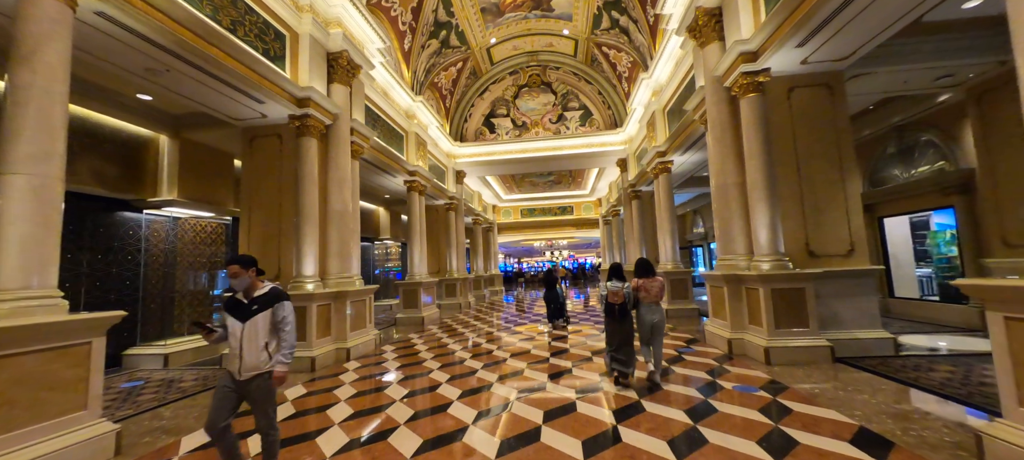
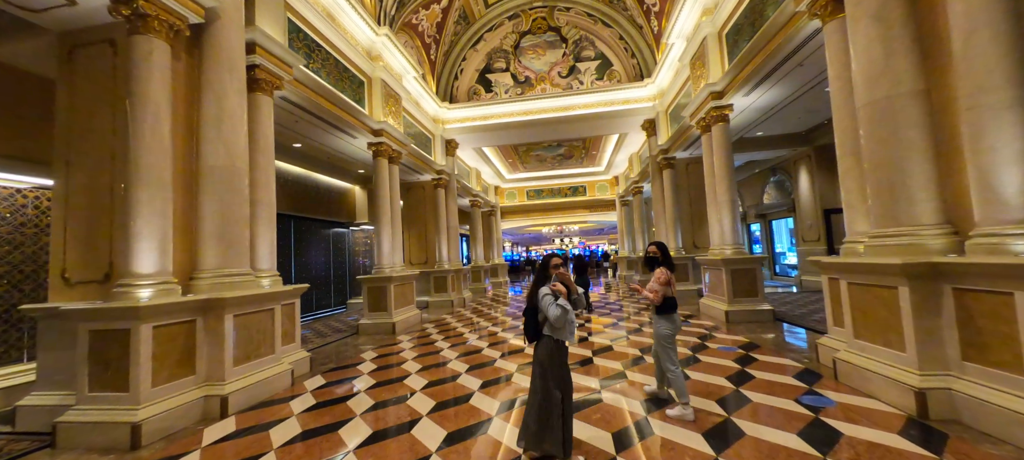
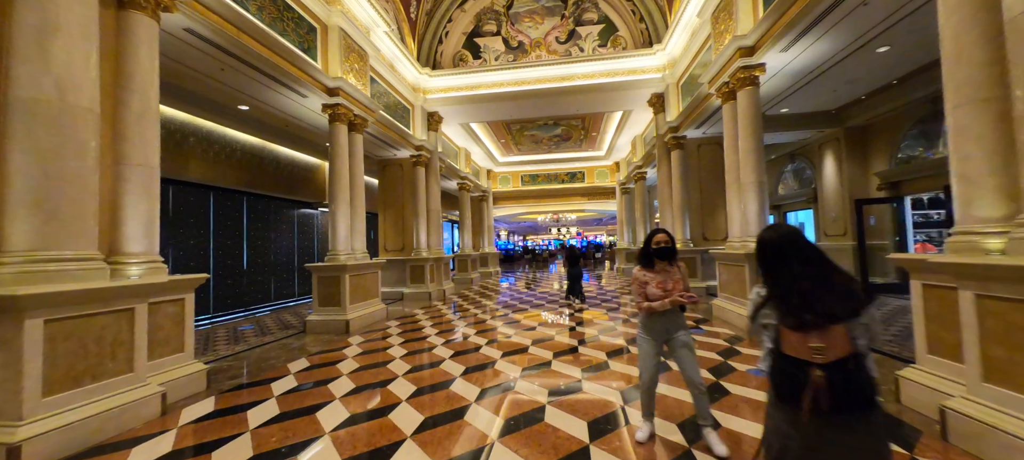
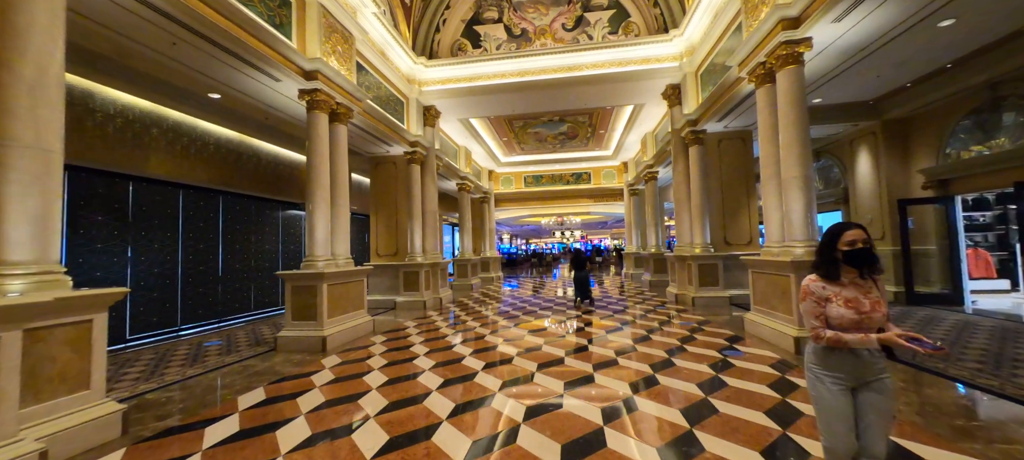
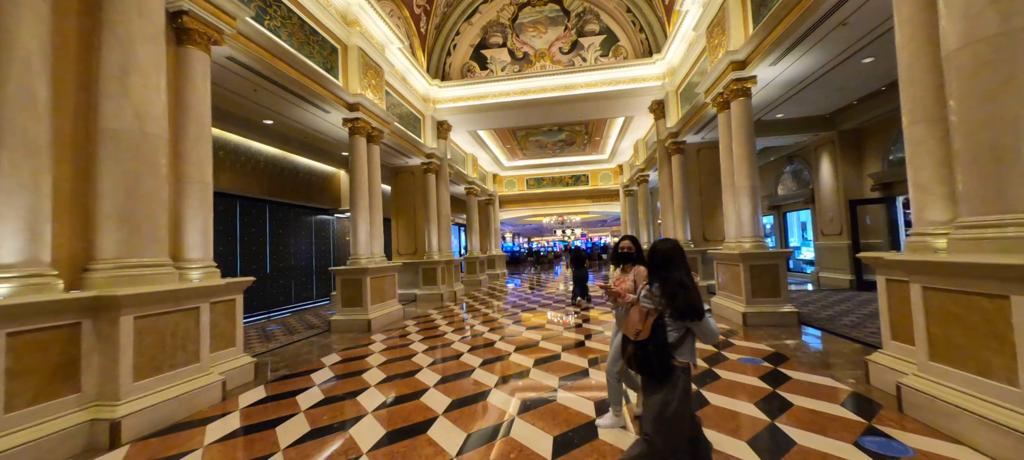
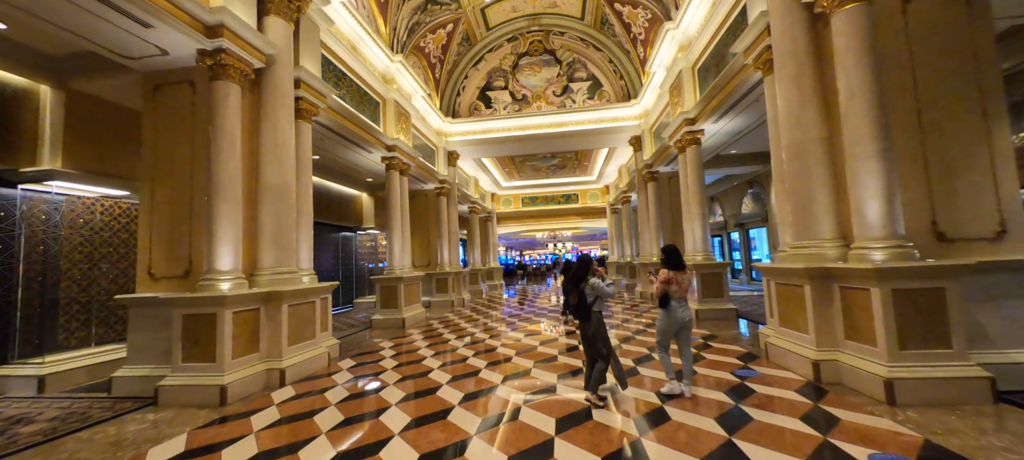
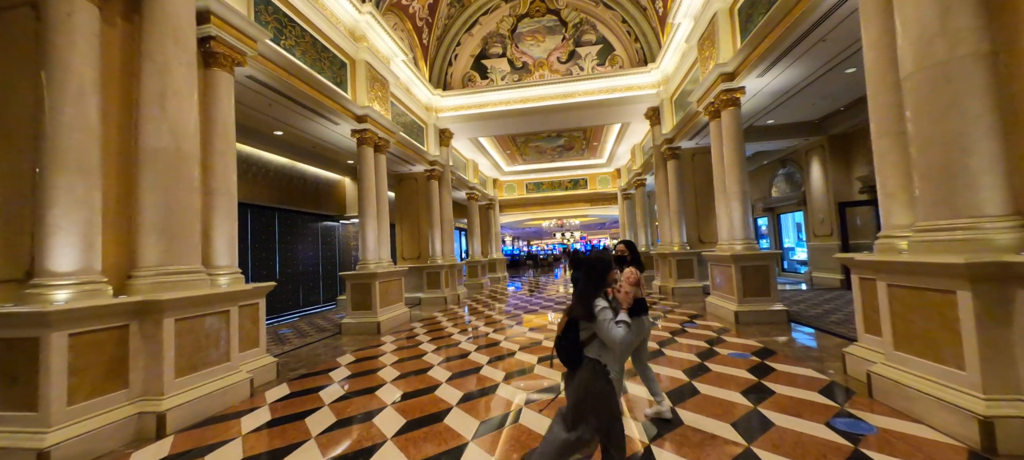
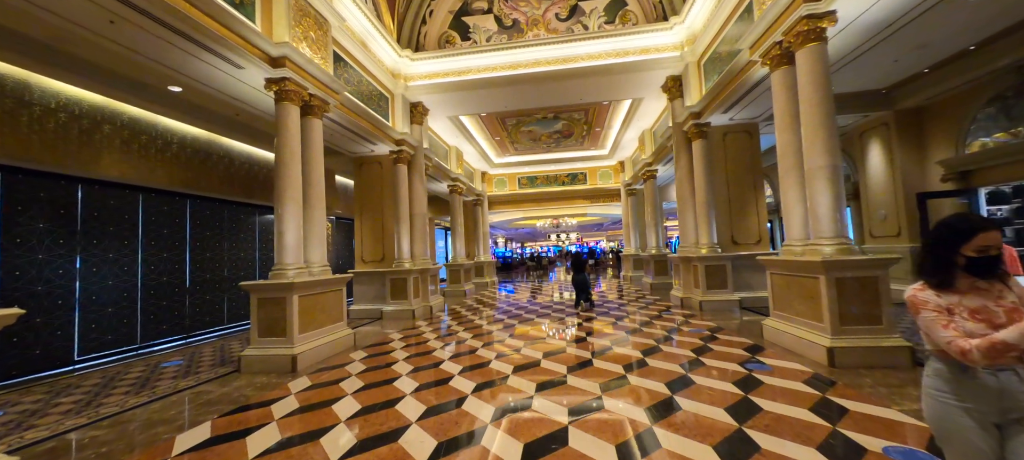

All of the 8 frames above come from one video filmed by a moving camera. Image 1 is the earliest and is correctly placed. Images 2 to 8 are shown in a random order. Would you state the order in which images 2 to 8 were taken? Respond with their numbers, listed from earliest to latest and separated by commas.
6, 2, 7, 5, 3, 4, 8
